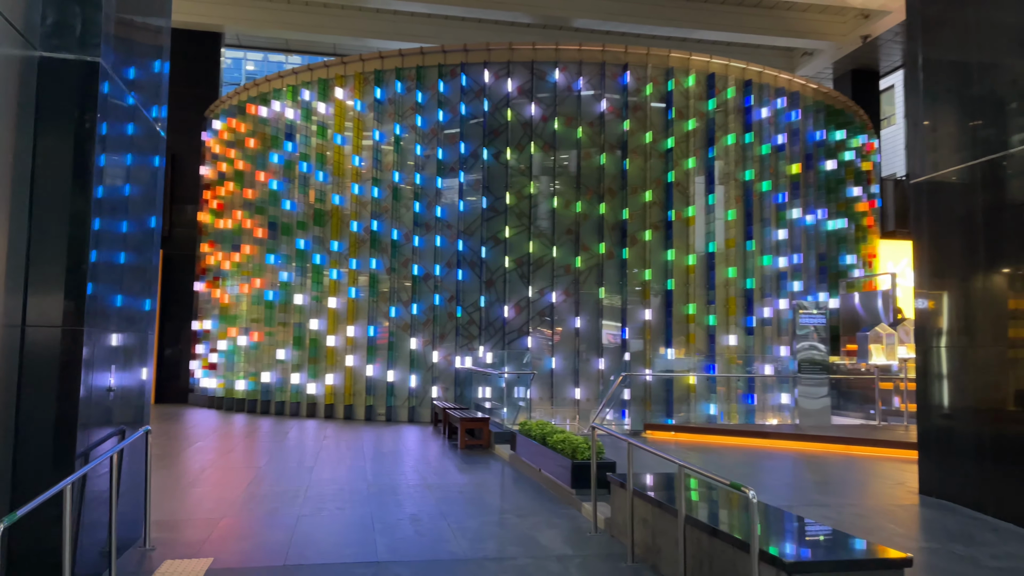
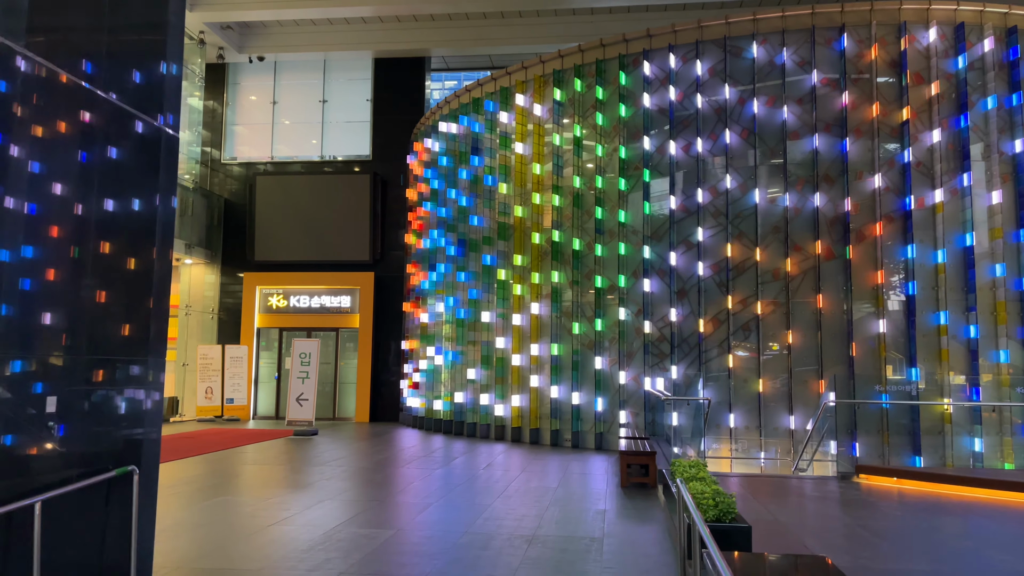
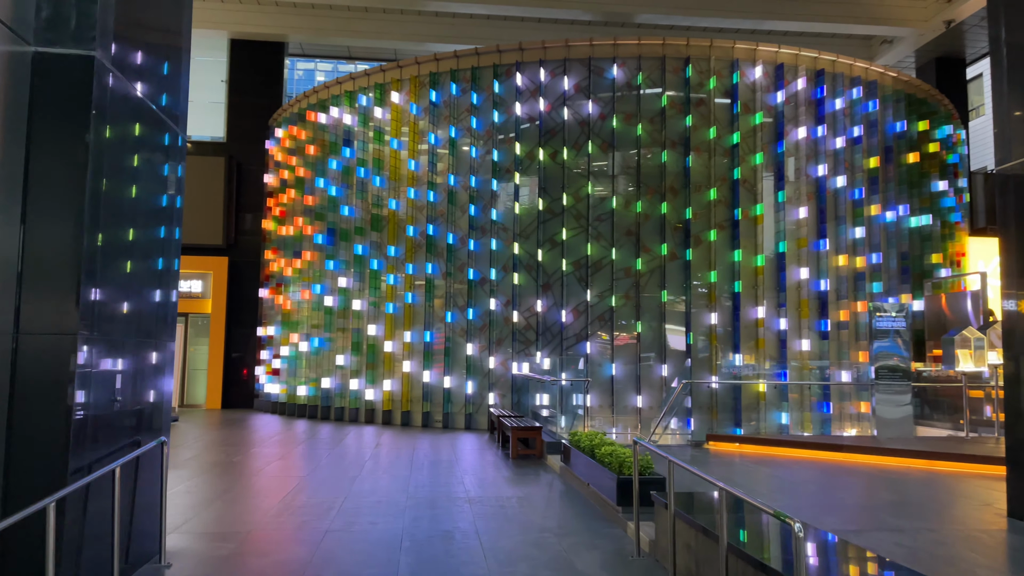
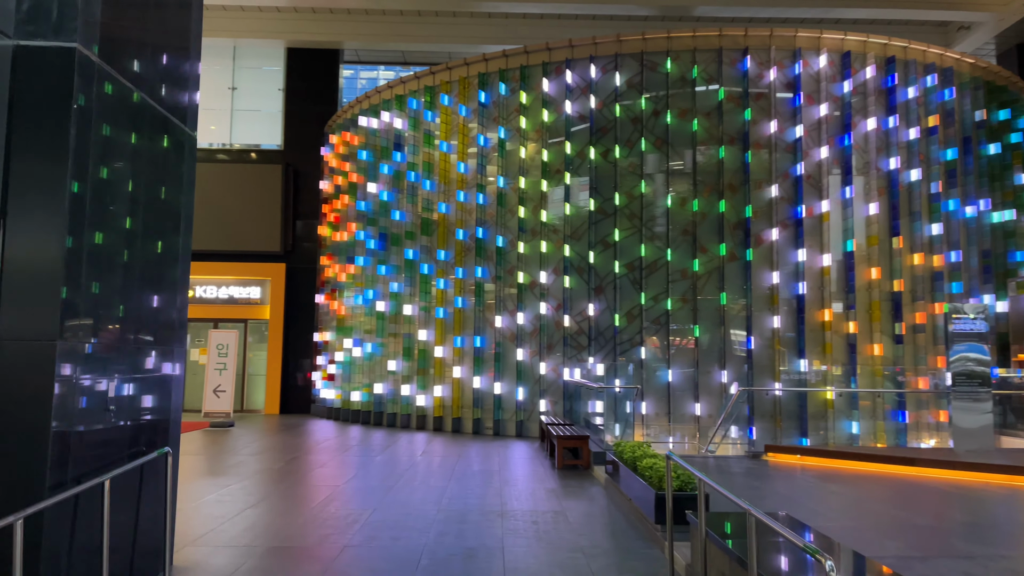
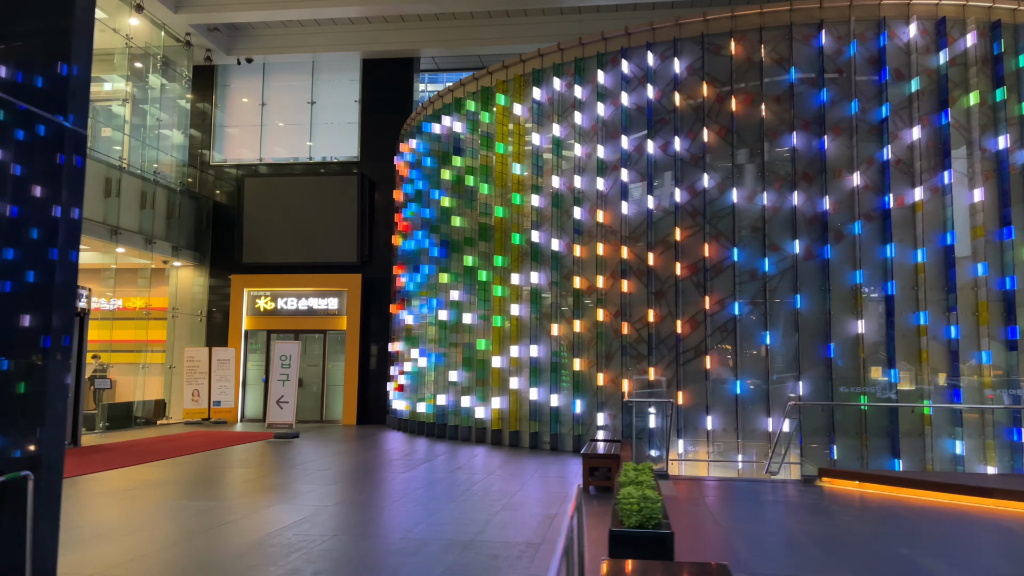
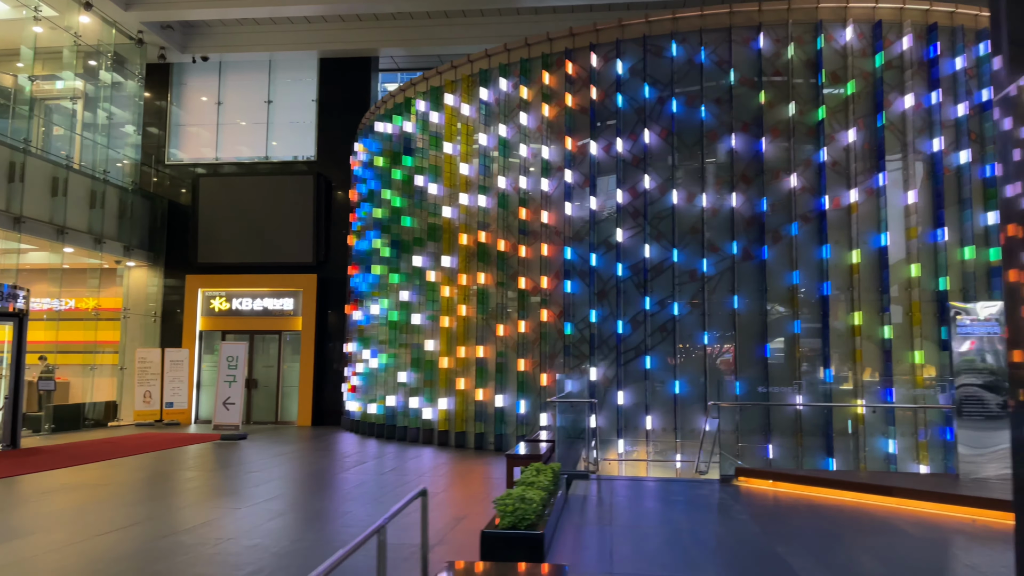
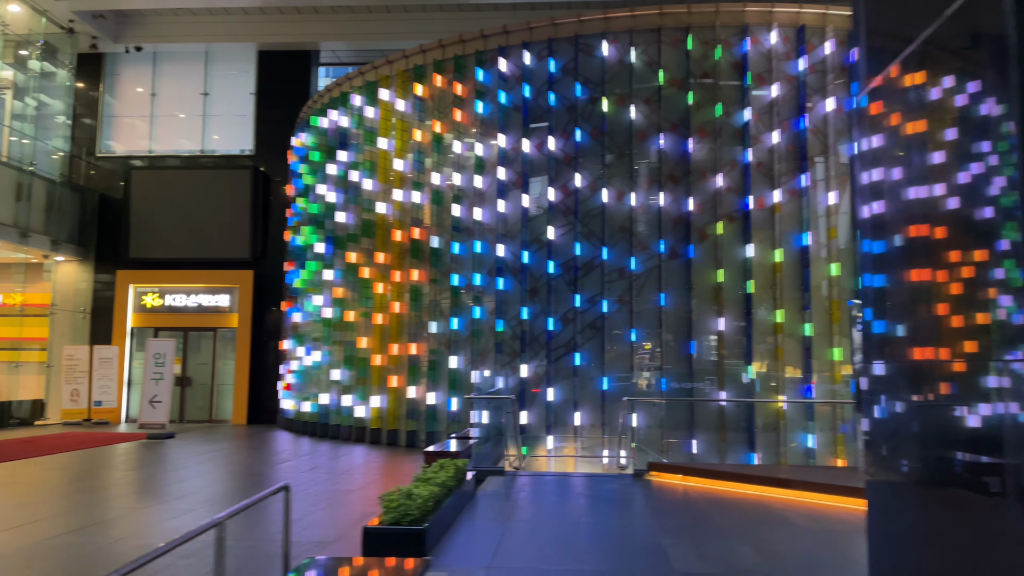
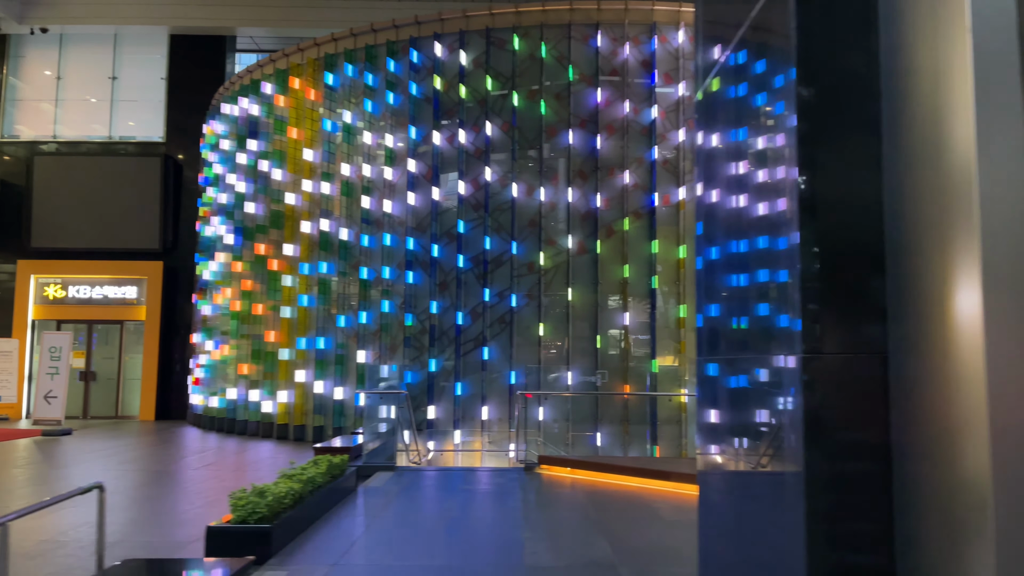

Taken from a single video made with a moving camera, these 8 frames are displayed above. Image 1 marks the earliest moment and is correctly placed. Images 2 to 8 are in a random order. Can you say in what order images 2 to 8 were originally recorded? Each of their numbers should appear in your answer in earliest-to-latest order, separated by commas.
3, 4, 2, 5, 6, 7, 8
